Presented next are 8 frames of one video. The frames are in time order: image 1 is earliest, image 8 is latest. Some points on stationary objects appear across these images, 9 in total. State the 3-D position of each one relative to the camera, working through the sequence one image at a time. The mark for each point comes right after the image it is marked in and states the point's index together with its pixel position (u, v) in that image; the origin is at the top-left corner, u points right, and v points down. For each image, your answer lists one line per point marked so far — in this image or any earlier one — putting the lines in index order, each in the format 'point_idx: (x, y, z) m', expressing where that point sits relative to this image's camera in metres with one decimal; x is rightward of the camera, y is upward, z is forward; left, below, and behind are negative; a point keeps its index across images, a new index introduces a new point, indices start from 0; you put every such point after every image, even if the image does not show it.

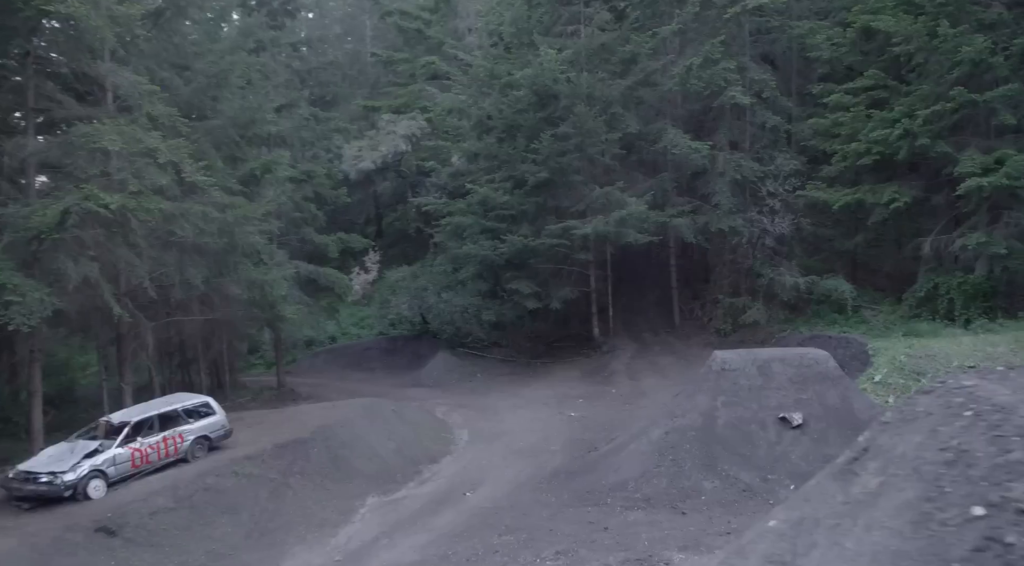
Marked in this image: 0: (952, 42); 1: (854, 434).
0: (+9.8, +5.3, +17.1) m
1: (+4.7, -2.1, +10.7) m
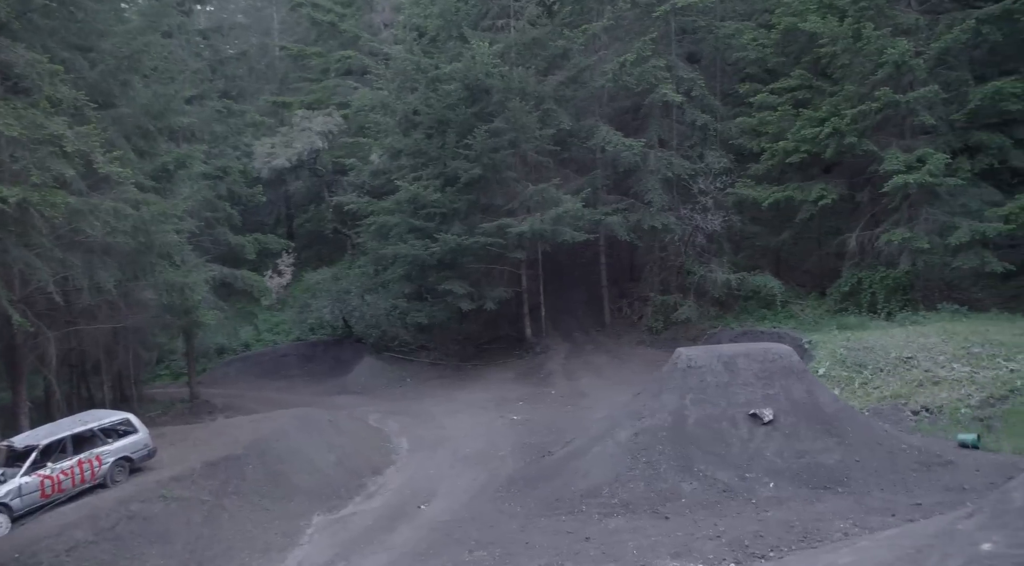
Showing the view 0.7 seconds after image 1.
0: (+8.4, +5.4, +17.7) m
1: (+4.3, -2.0, +10.7) m
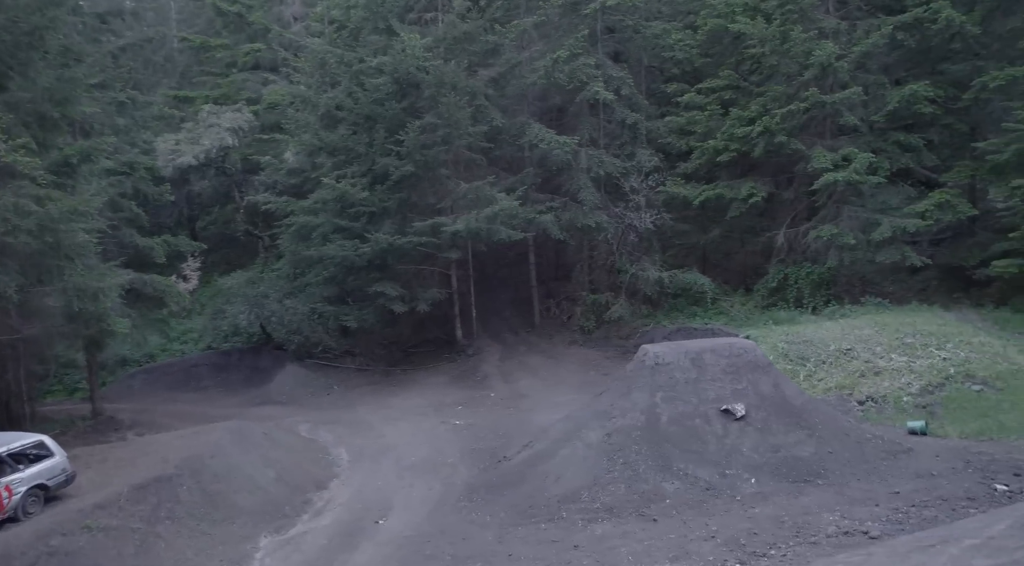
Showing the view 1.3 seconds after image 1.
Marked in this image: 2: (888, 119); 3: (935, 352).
0: (+6.9, +5.6, +18.2) m
1: (+3.9, -1.9, +10.7) m
2: (+8.9, +3.9, +18.5) m
3: (+7.9, -1.3, +14.4) m
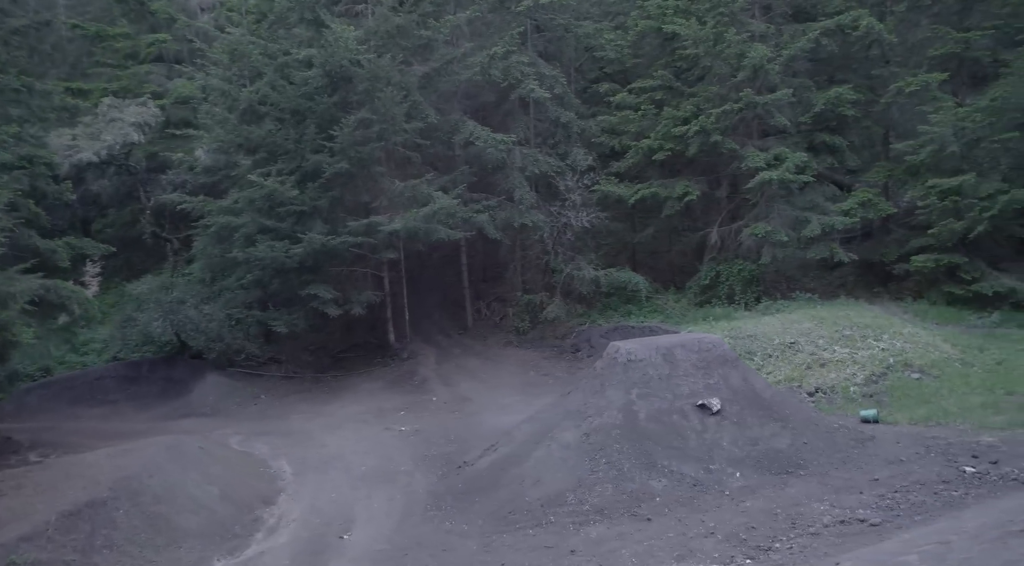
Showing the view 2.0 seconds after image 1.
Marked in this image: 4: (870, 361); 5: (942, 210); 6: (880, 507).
0: (+5.4, +5.6, +18.7) m
1: (+3.5, -1.8, +10.8) m
2: (+7.4, +4.0, +19.2) m
3: (+7.0, -1.2, +15.0) m
4: (+6.6, -1.4, +14.4) m
5: (+9.9, +1.7, +17.9) m
6: (+4.1, -2.5, +8.7) m
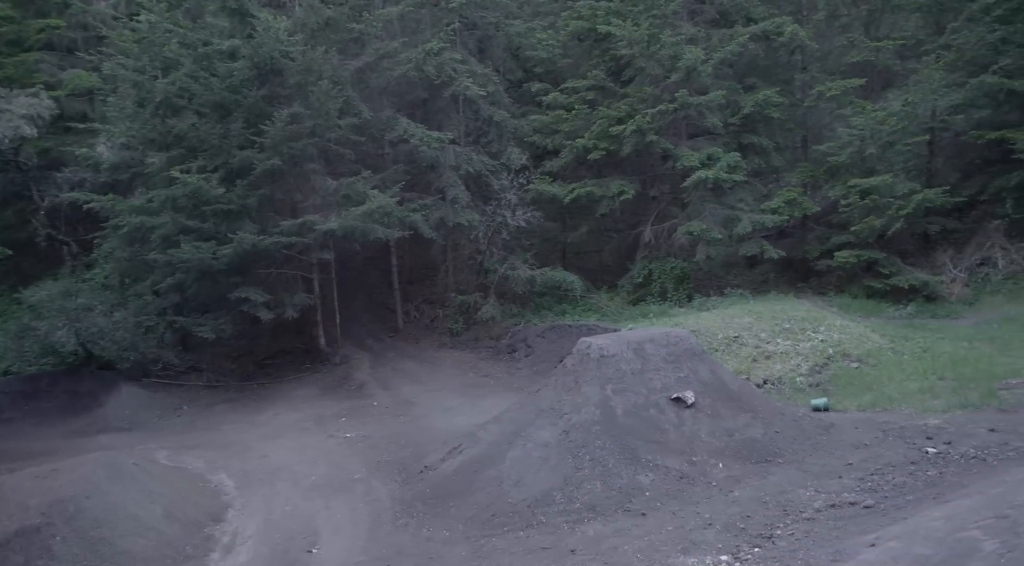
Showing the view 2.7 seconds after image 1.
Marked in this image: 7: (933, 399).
0: (+3.9, +5.7, +19.1) m
1: (+3.2, -1.7, +11.0) m
2: (+5.8, +4.1, +19.9) m
3: (+6.0, -1.1, +15.6) m
4: (+5.8, -1.3, +15.0) m
5: (+8.5, +1.8, +18.9) m
6: (+4.0, -2.4, +9.0) m
7: (+7.0, -1.9, +12.9) m
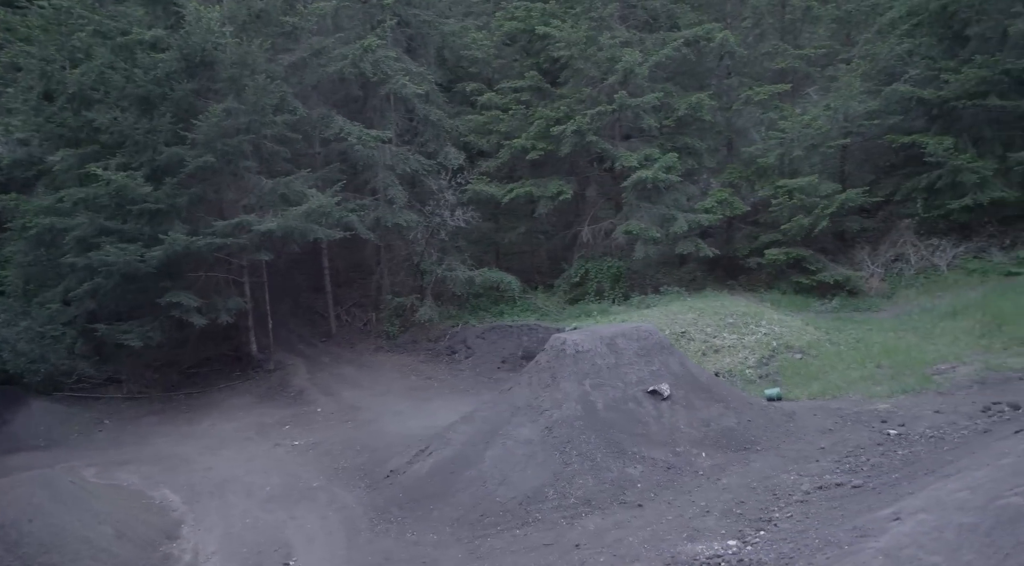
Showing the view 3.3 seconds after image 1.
0: (+2.4, +5.8, +19.4) m
1: (+2.9, -1.6, +11.3) m
2: (+4.2, +4.2, +20.4) m
3: (+5.1, -1.0, +16.3) m
4: (+4.9, -1.2, +15.5) m
5: (+7.0, +1.9, +19.8) m
6: (+4.0, -2.3, +9.3) m
7: (+6.4, -1.8, +13.6) m
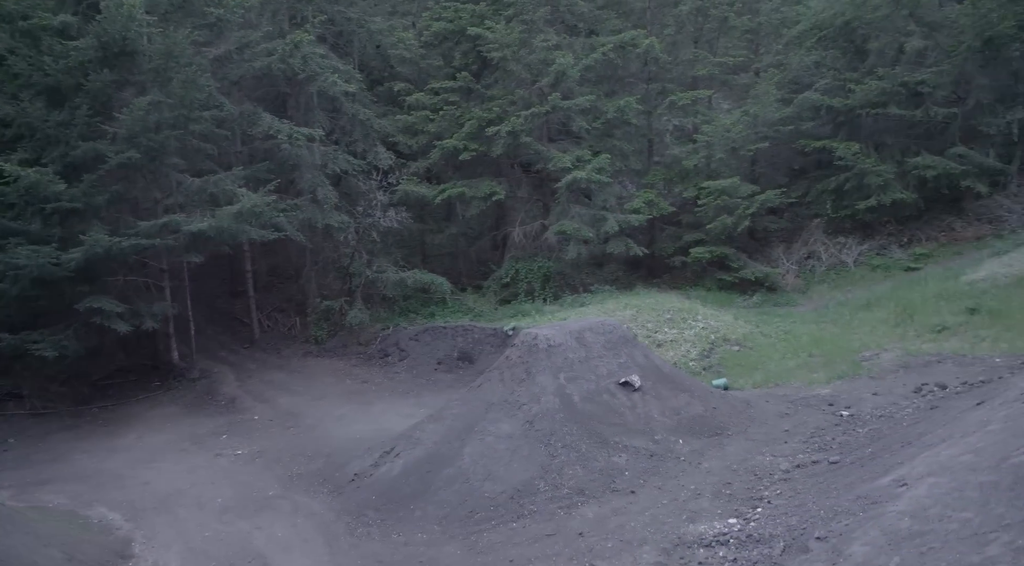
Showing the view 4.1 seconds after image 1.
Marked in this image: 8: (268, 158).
0: (+0.7, +5.8, +19.7) m
1: (+2.4, -1.5, +11.7) m
2: (+2.4, +4.2, +21.0) m
3: (+3.9, -0.9, +16.9) m
4: (+3.8, -1.2, +16.2) m
5: (+5.3, +2.0, +20.7) m
6: (+3.8, -2.1, +9.9) m
7: (+5.6, -1.7, +14.5) m
8: (-6.1, +3.1, +19.3) m
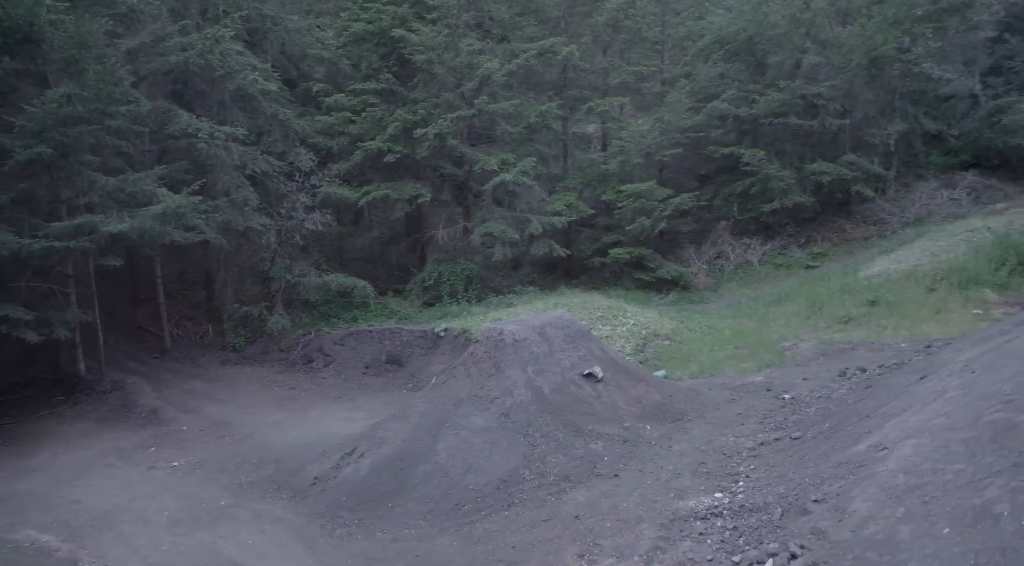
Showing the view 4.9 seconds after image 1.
0: (-1.2, +5.7, +19.9) m
1: (+1.9, -1.5, +12.1) m
2: (+0.3, +4.2, +21.4) m
3: (+2.5, -0.8, +17.6) m
4: (+2.5, -1.1, +16.8) m
5: (+3.2, +2.0, +21.6) m
6: (+3.5, -2.0, +10.6) m
7: (+4.5, -1.6, +15.4) m
8: (-7.8, +3.0, +18.4) m
